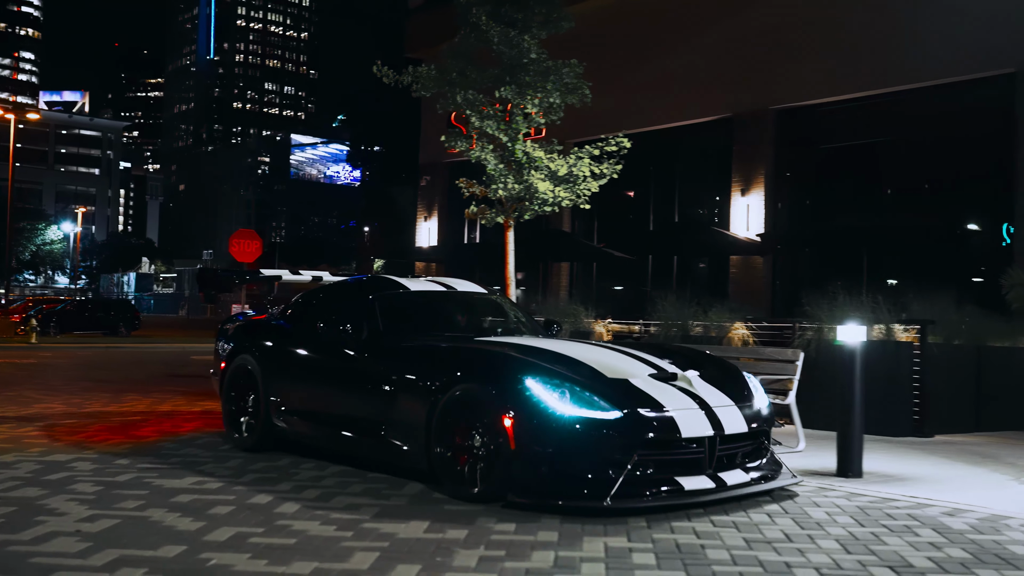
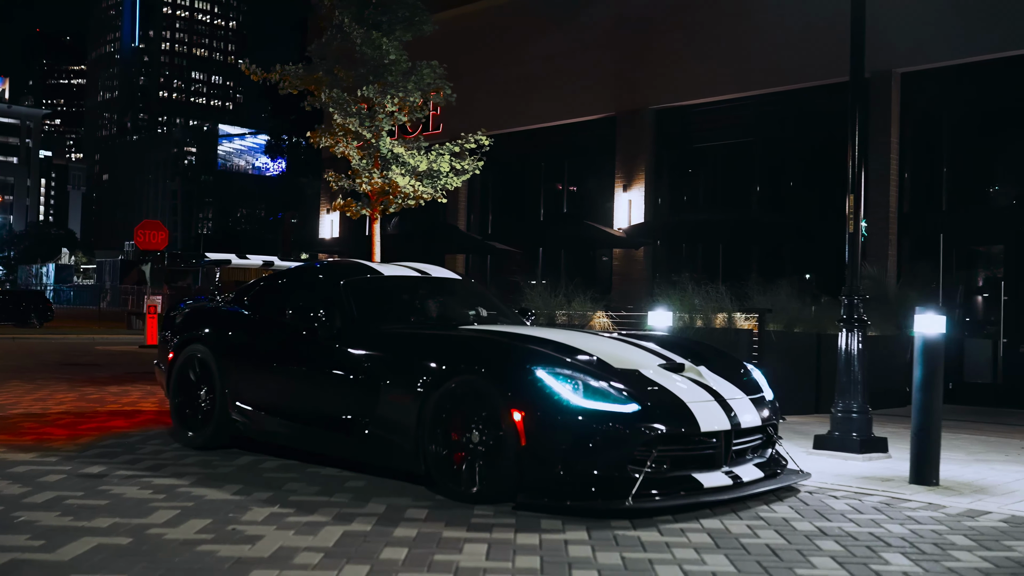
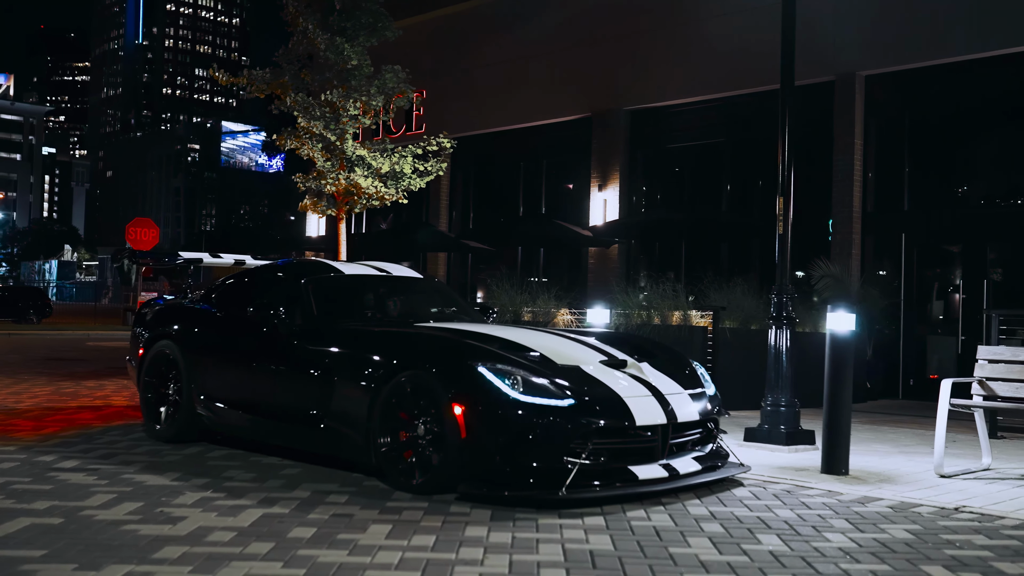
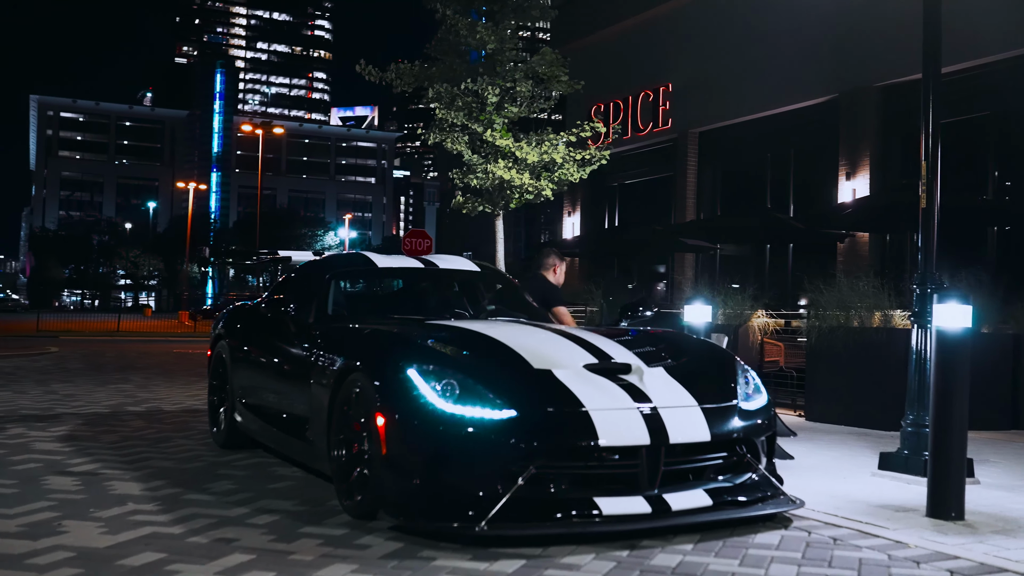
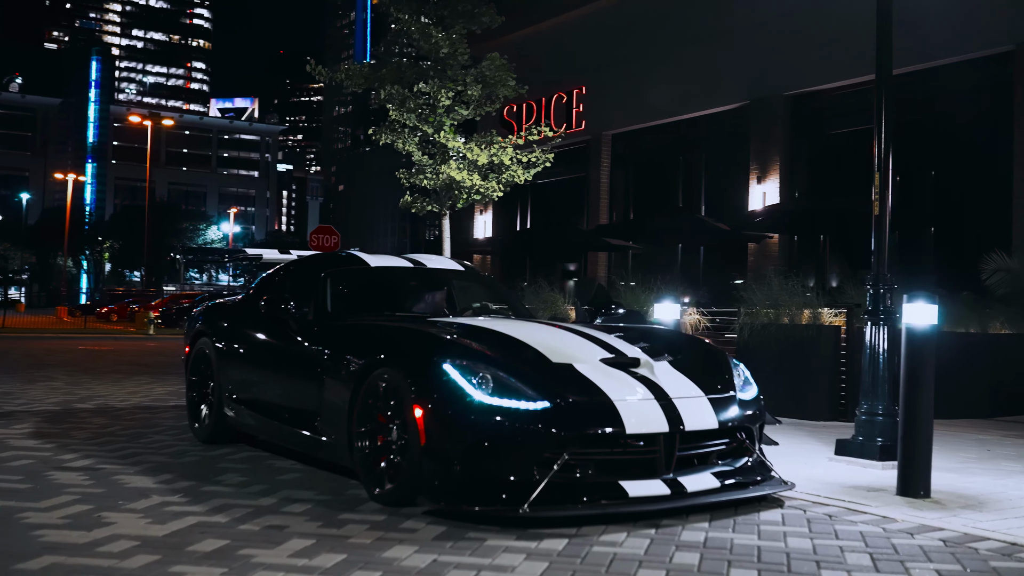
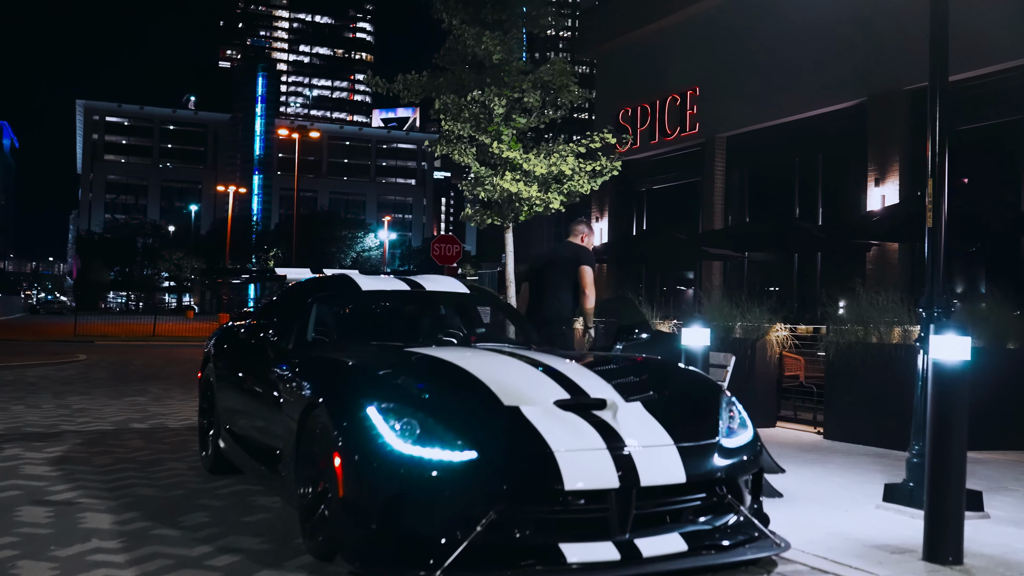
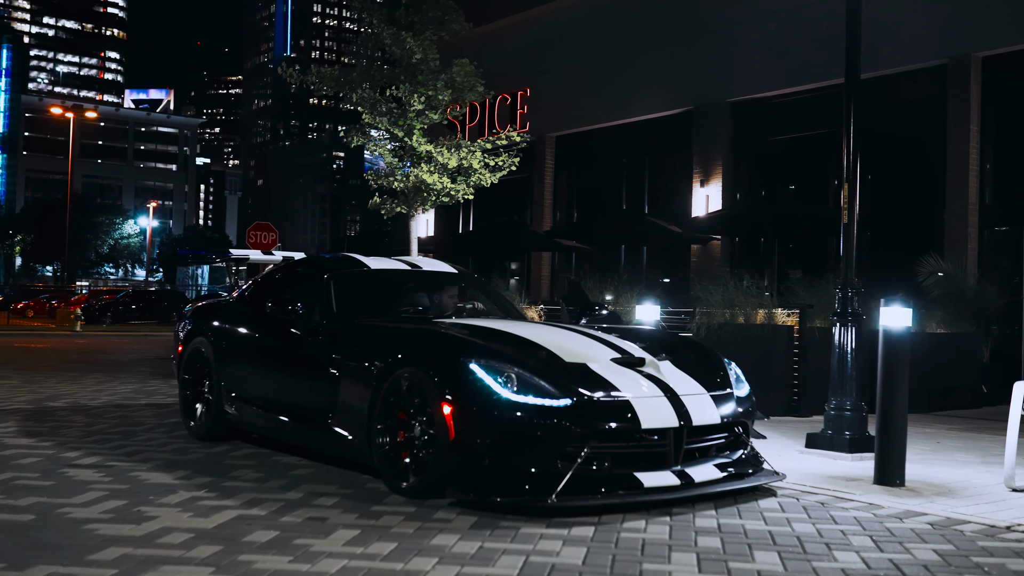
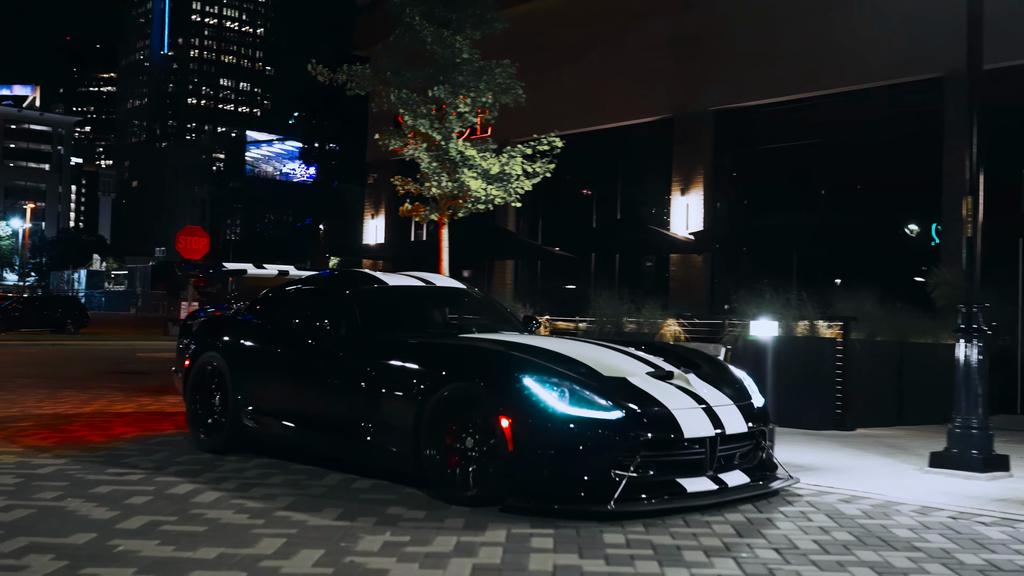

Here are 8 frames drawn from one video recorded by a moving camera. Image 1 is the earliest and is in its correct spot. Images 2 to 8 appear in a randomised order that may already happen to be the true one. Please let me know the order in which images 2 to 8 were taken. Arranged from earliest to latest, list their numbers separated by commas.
8, 2, 3, 7, 5, 4, 6
